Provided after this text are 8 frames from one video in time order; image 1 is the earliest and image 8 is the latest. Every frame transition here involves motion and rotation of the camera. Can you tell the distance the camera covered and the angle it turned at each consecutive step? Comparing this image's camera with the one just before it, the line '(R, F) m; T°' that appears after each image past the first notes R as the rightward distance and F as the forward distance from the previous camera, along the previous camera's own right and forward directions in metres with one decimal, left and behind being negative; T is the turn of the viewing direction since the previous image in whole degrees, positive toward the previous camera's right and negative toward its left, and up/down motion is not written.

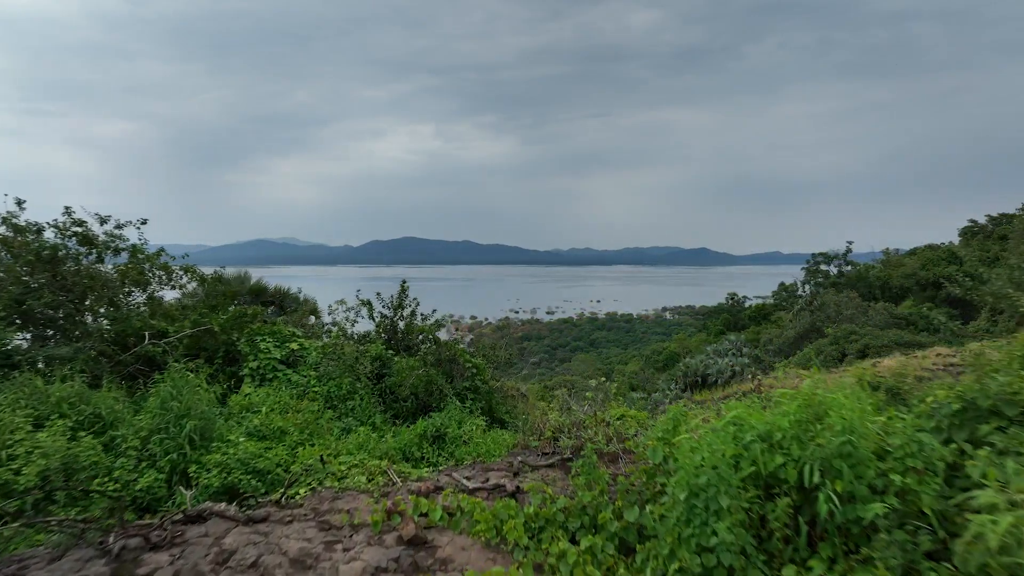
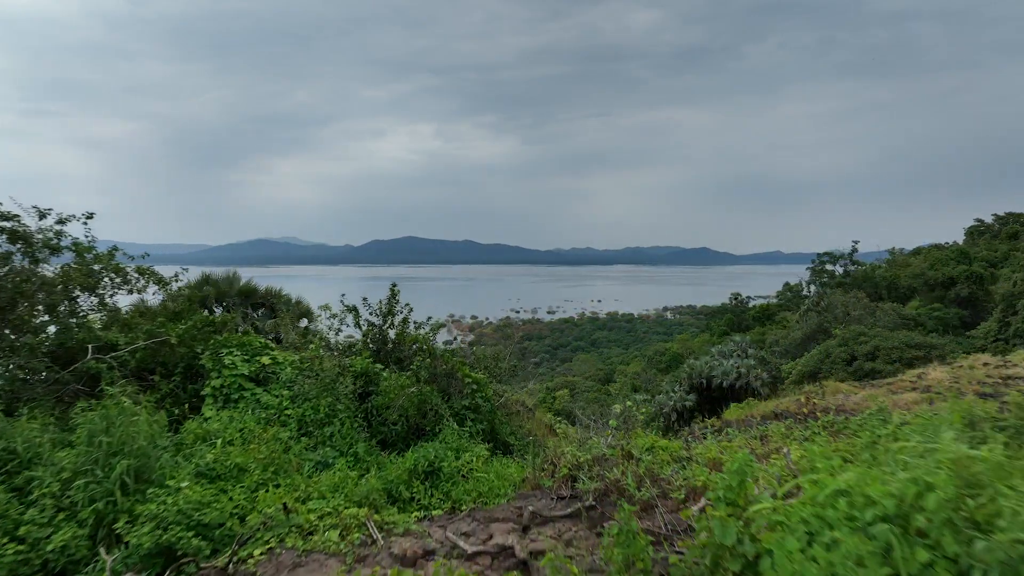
(0.0, +0.5) m; 0°
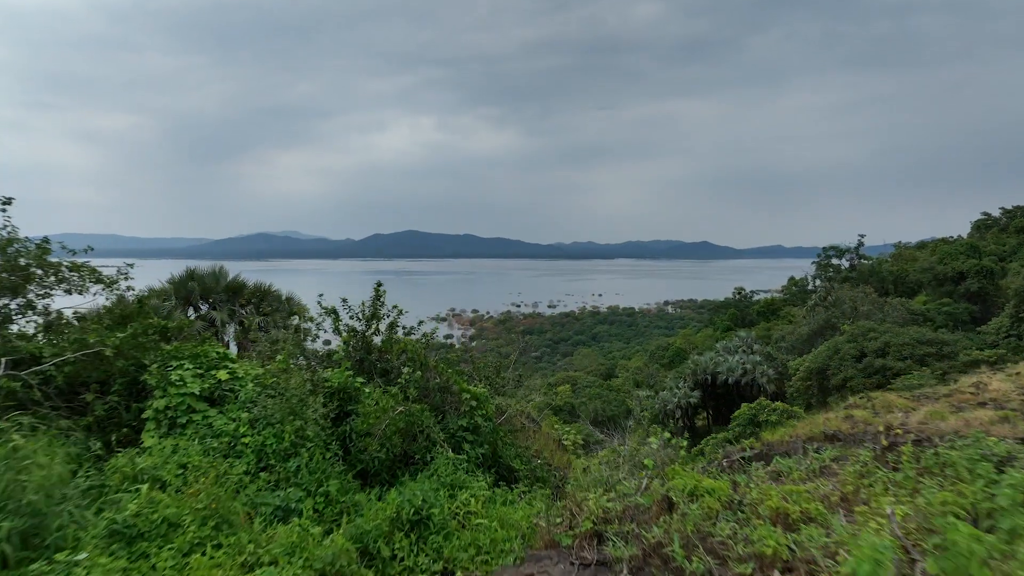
(0.0, +0.5) m; 0°
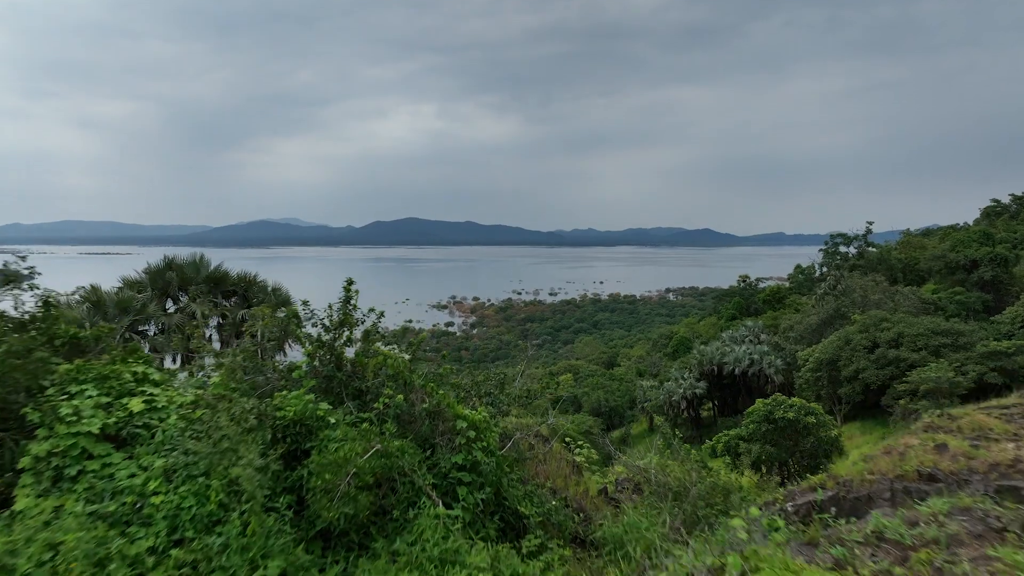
(0.0, +0.7) m; 0°
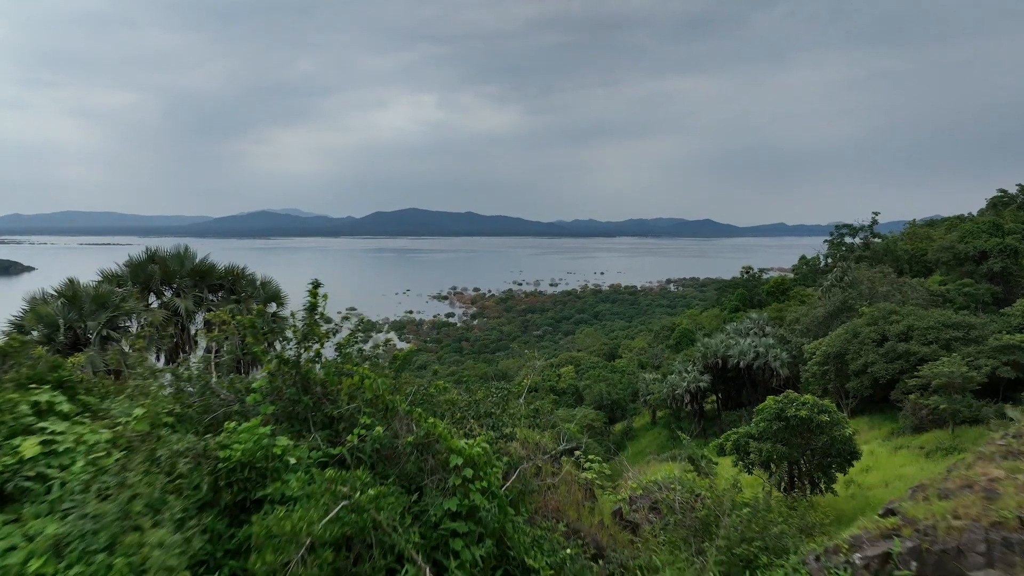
(0.0, +0.5) m; 0°
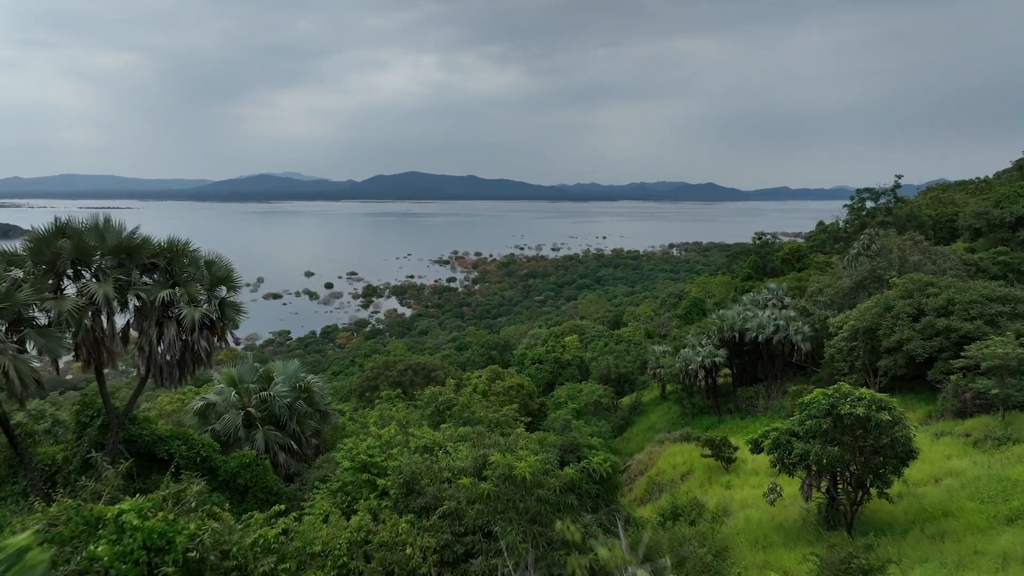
(-0.1, +1.7) m; 0°
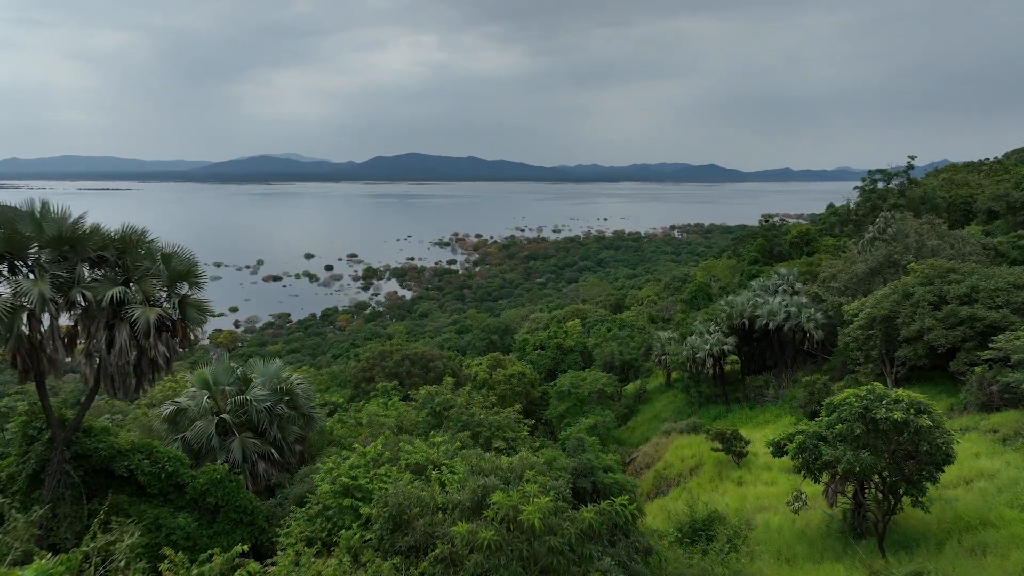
(0.0, +0.9) m; 0°
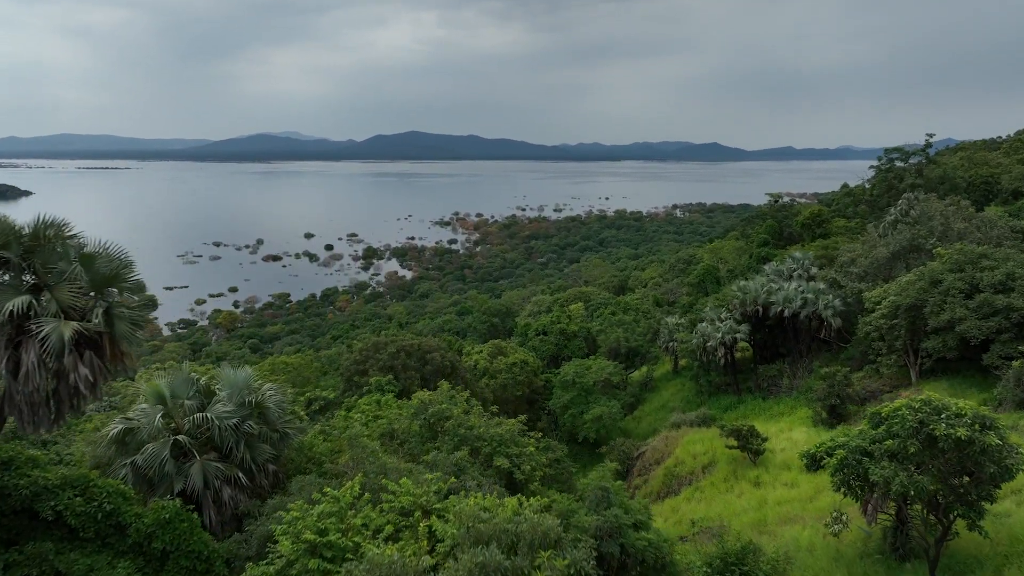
(-0.1, +1.2) m; 0°
